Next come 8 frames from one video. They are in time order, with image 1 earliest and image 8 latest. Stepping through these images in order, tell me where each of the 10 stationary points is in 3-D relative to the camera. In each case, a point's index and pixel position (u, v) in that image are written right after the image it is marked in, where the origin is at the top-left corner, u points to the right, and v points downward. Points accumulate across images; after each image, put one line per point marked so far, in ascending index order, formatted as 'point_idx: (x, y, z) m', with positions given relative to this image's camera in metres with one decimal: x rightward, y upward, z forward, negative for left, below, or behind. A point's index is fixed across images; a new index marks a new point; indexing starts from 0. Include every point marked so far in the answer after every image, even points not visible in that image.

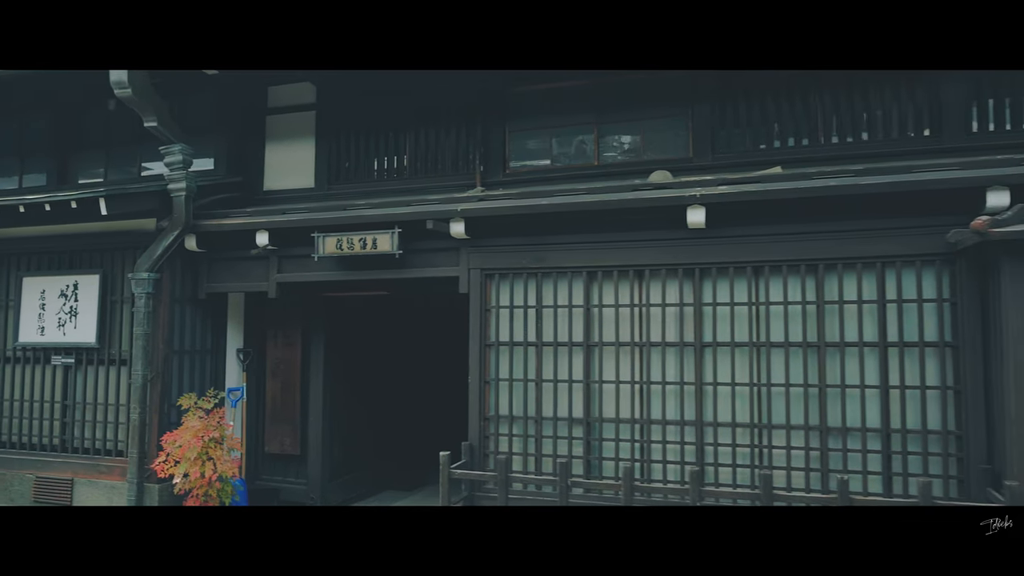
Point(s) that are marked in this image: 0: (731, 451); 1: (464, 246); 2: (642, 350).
0: (+1.9, -1.4, +5.8) m
1: (-0.5, +0.4, +6.5) m
2: (+1.2, -0.5, +6.0) m
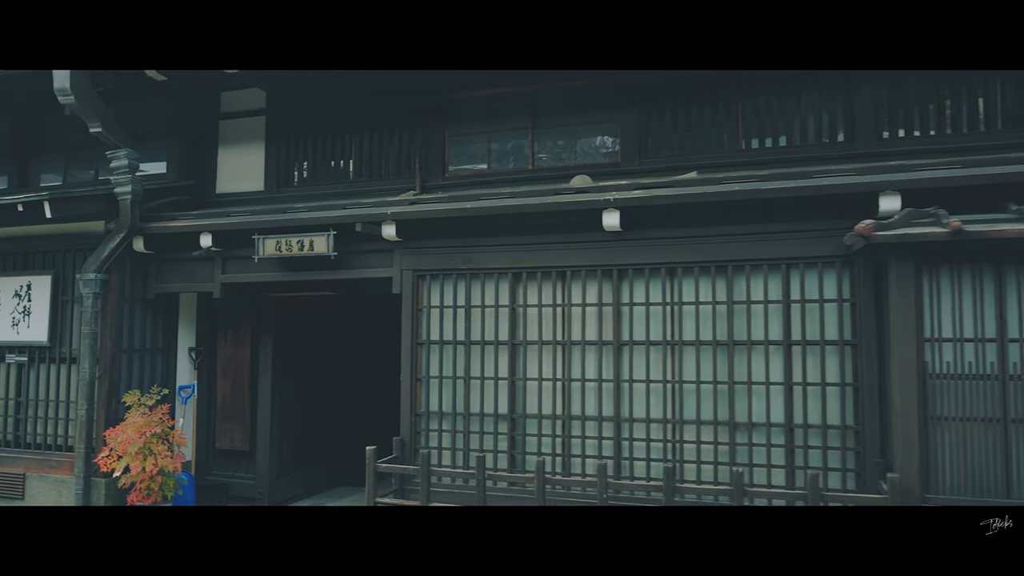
0: (+1.2, -1.4, +6.0) m
1: (-1.2, +0.4, +6.7) m
2: (+0.5, -0.5, +6.2) m
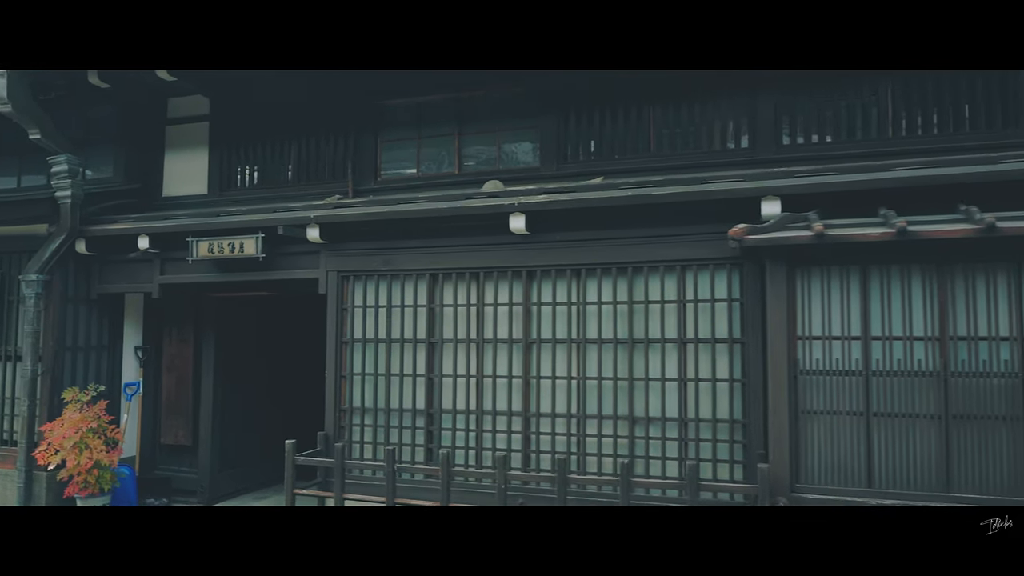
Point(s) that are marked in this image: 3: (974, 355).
0: (+0.4, -1.4, +6.2) m
1: (-2.0, +0.4, +7.0) m
2: (-0.3, -0.6, +6.5) m
3: (+3.3, -0.5, +4.8) m
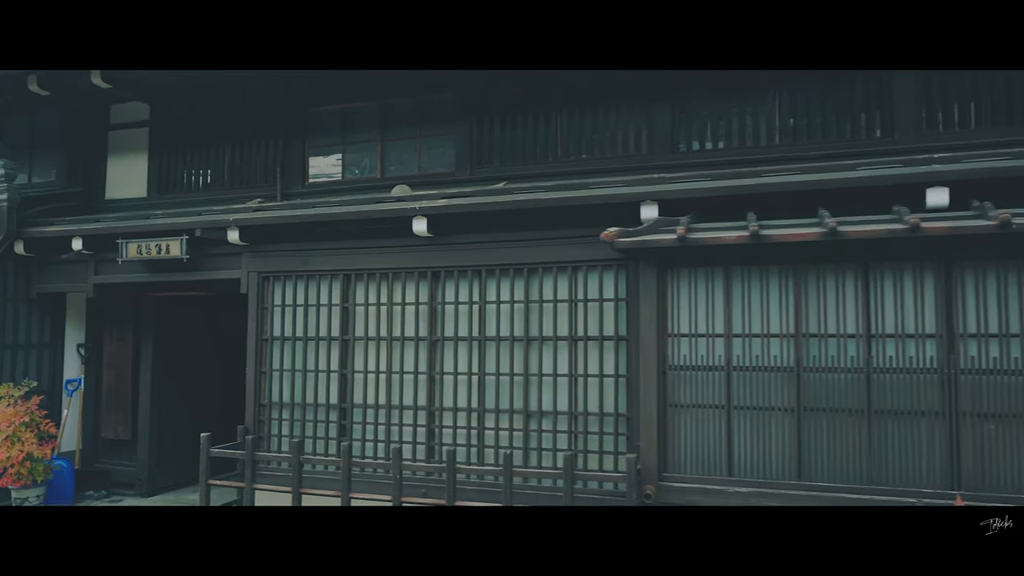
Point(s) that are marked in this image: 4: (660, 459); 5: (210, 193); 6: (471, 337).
0: (-0.6, -1.4, +6.5) m
1: (-2.9, +0.4, +7.3) m
2: (-1.3, -0.6, +6.8) m
3: (+2.4, -0.5, +5.1) m
4: (+1.2, -1.4, +5.4) m
5: (-3.8, +1.2, +8.4) m
6: (-0.4, -0.5, +6.5) m
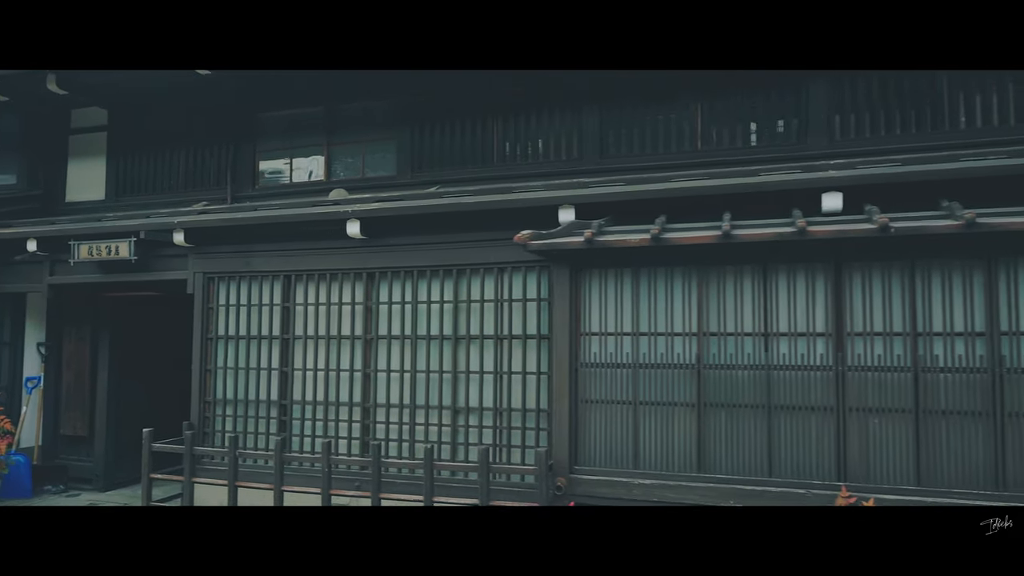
0: (-1.3, -1.4, +6.8) m
1: (-3.6, +0.4, +7.5) m
2: (-2.0, -0.6, +7.0) m
3: (+1.7, -0.5, +5.4) m
4: (+0.5, -1.4, +5.6) m
5: (-4.5, +1.2, +8.7) m
6: (-1.1, -0.5, +6.8) m
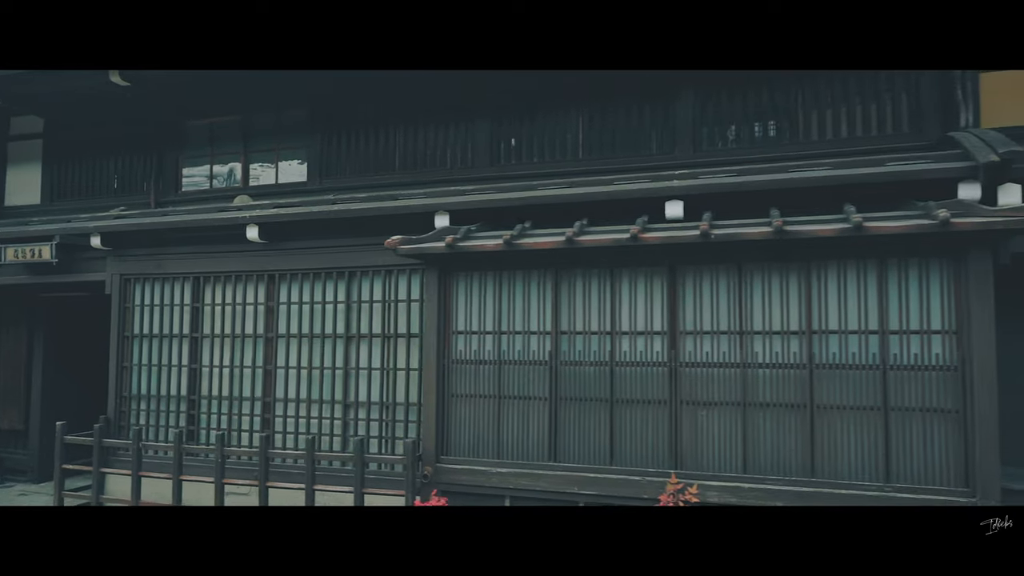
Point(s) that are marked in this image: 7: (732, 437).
0: (-2.4, -1.4, +7.2) m
1: (-4.8, +0.4, +7.9) m
2: (-3.1, -0.6, +7.4) m
3: (+0.5, -0.5, +5.8) m
4: (-0.7, -1.4, +6.0) m
5: (-5.6, +1.2, +9.1) m
6: (-2.2, -0.5, +7.2) m
7: (+1.7, -1.2, +5.3) m
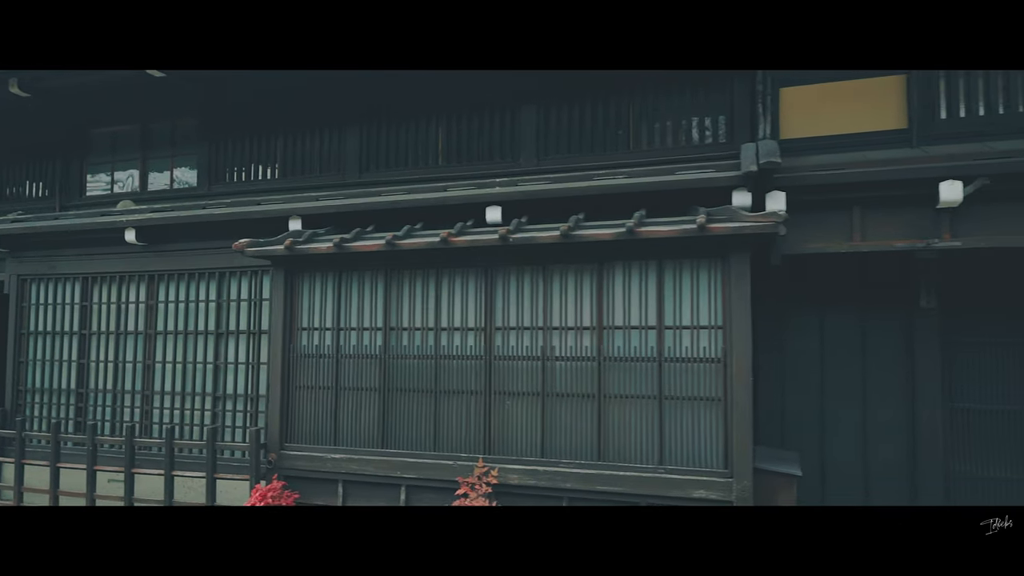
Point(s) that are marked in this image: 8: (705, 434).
0: (-4.0, -1.4, +7.6) m
1: (-6.3, +0.4, +8.4) m
2: (-4.7, -0.6, +7.9) m
3: (-1.0, -0.5, +6.2) m
4: (-2.2, -1.4, +6.5) m
5: (-7.2, +1.2, +9.5) m
6: (-3.8, -0.5, +7.6) m
7: (+0.2, -1.2, +5.8) m
8: (+1.5, -1.1, +5.3) m
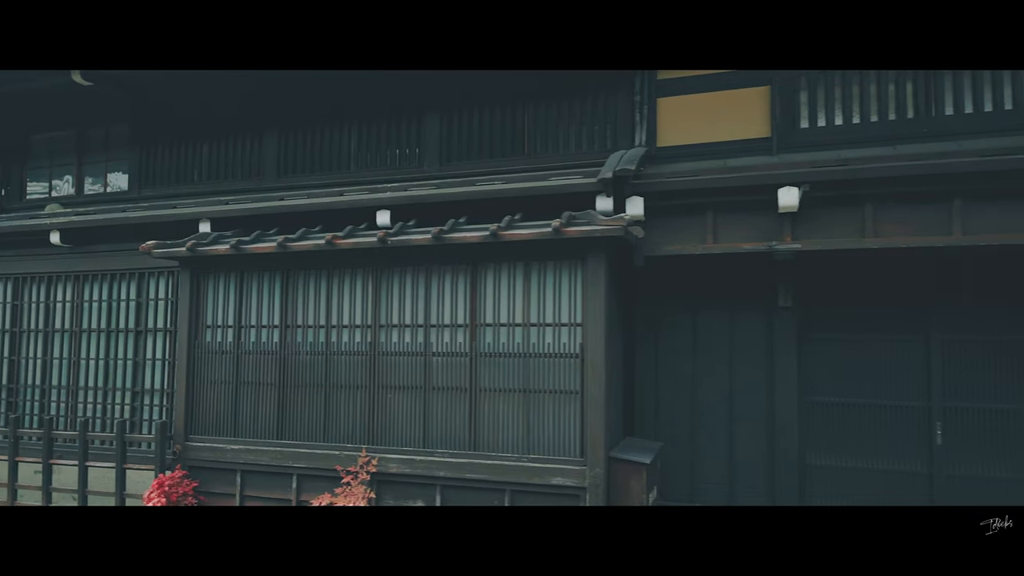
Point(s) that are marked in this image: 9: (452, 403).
0: (-5.0, -1.4, +8.0) m
1: (-7.4, +0.4, +8.7) m
2: (-5.7, -0.6, +8.2) m
3: (-2.1, -0.5, +6.5) m
4: (-3.3, -1.4, +6.8) m
5: (-8.3, +1.2, +9.9) m
6: (-4.9, -0.5, +8.0) m
7: (-0.9, -1.2, +6.1) m
8: (+0.4, -1.1, +5.6) m
9: (-0.5, -1.0, +6.0) m
